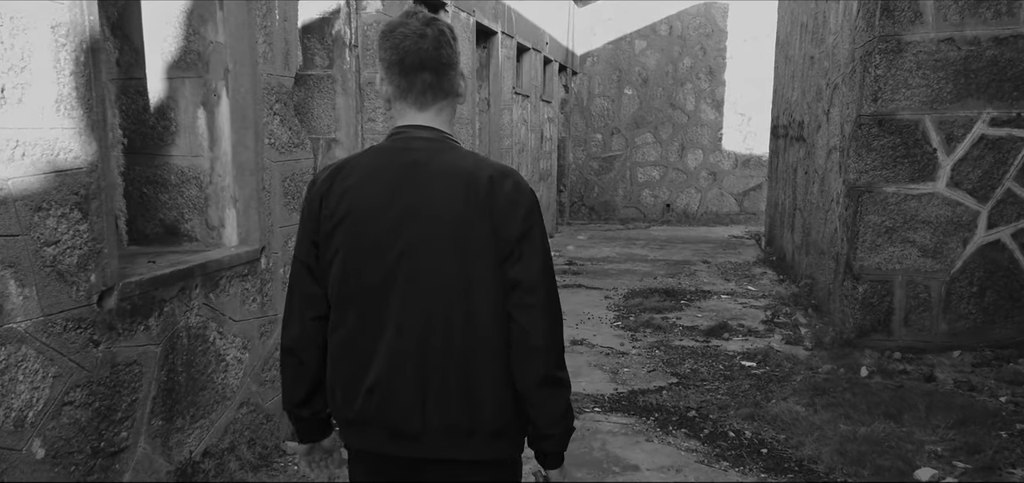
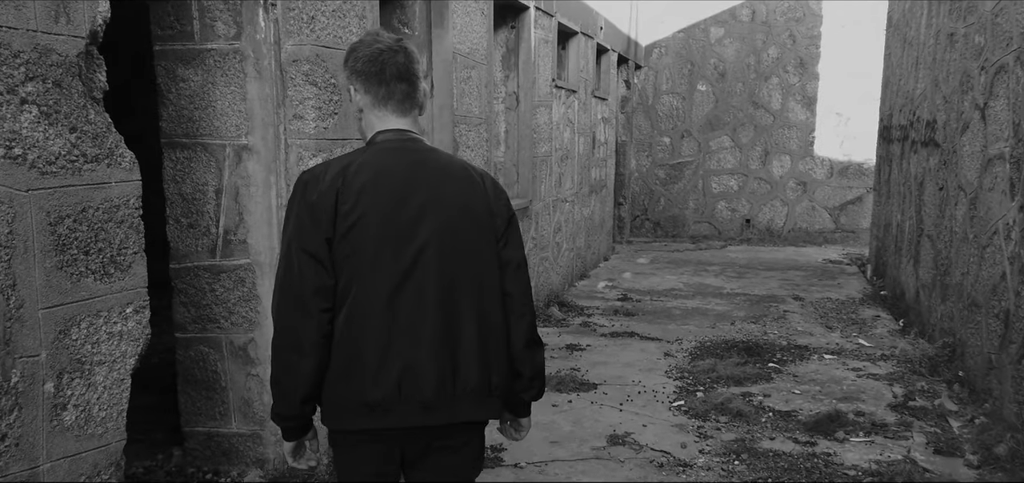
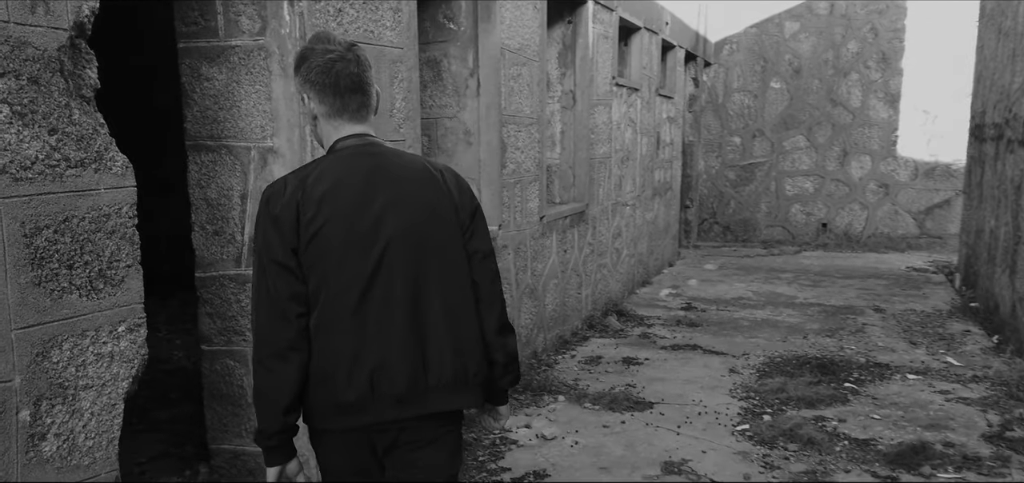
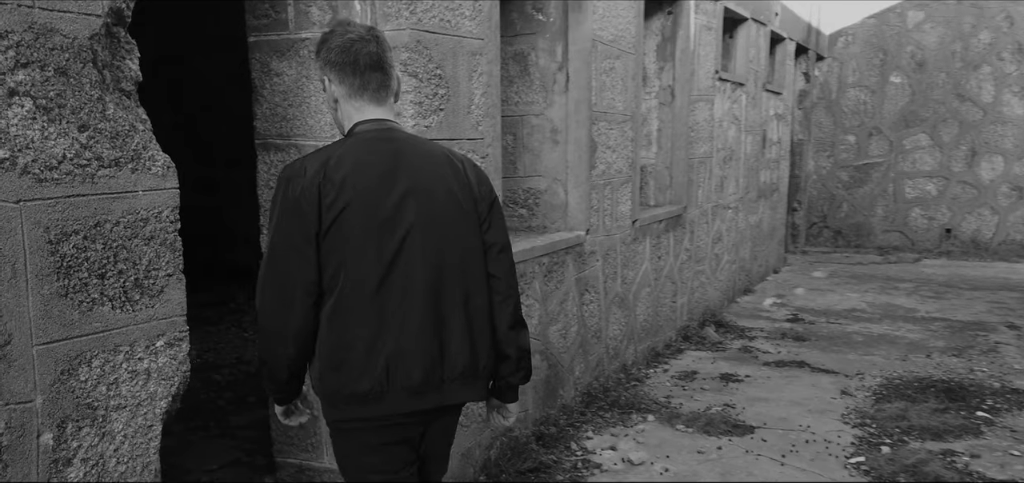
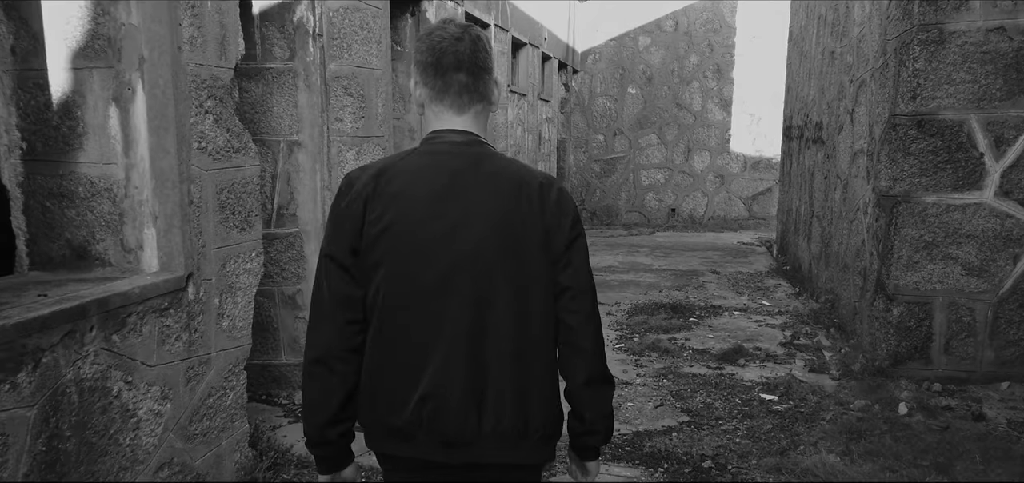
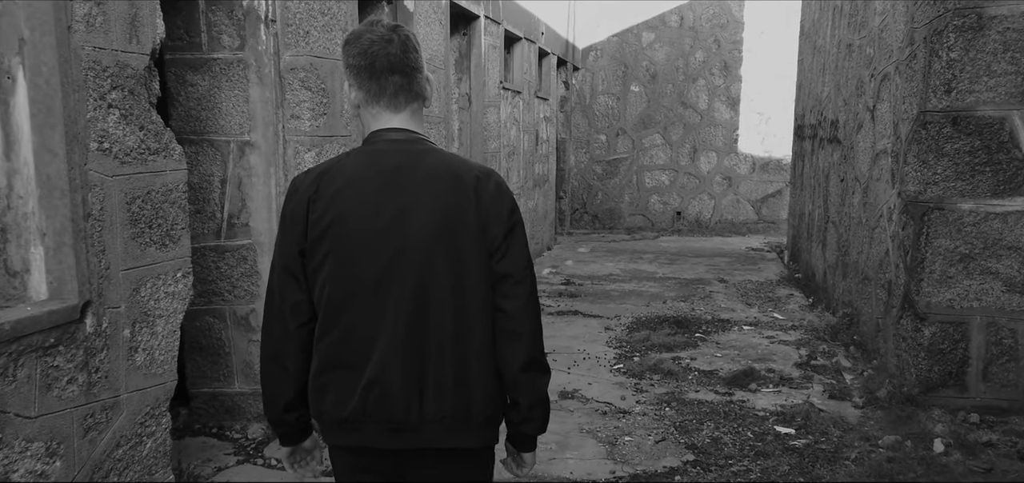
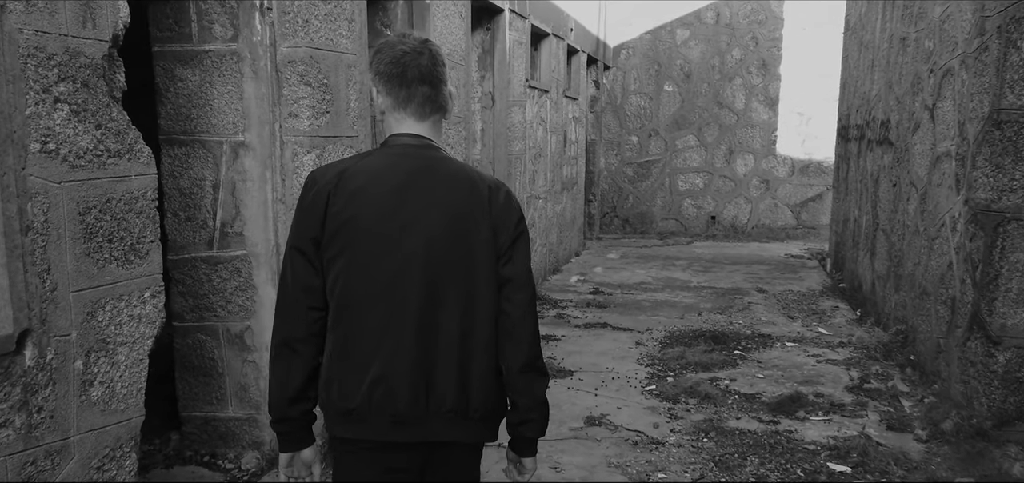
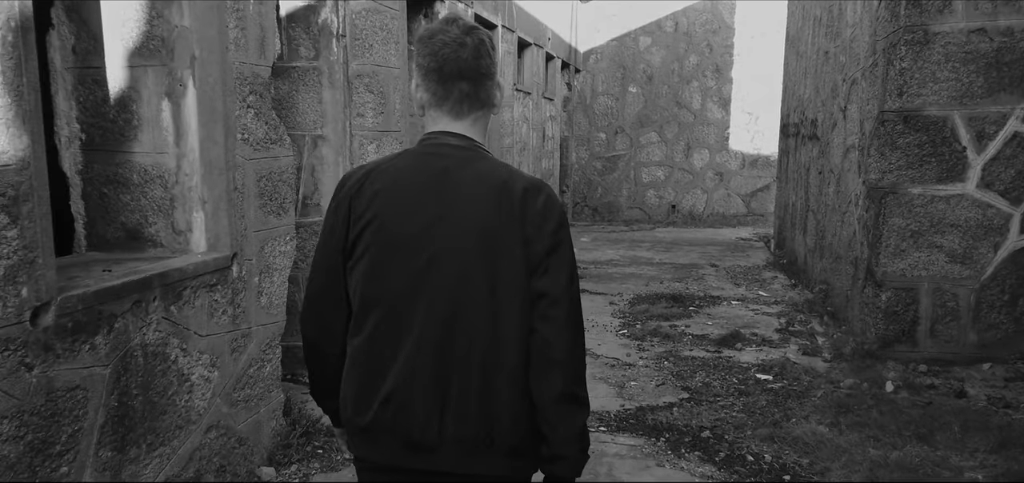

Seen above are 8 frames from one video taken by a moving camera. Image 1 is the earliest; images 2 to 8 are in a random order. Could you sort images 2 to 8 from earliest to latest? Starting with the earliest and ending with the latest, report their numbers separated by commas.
8, 5, 6, 7, 2, 3, 4
